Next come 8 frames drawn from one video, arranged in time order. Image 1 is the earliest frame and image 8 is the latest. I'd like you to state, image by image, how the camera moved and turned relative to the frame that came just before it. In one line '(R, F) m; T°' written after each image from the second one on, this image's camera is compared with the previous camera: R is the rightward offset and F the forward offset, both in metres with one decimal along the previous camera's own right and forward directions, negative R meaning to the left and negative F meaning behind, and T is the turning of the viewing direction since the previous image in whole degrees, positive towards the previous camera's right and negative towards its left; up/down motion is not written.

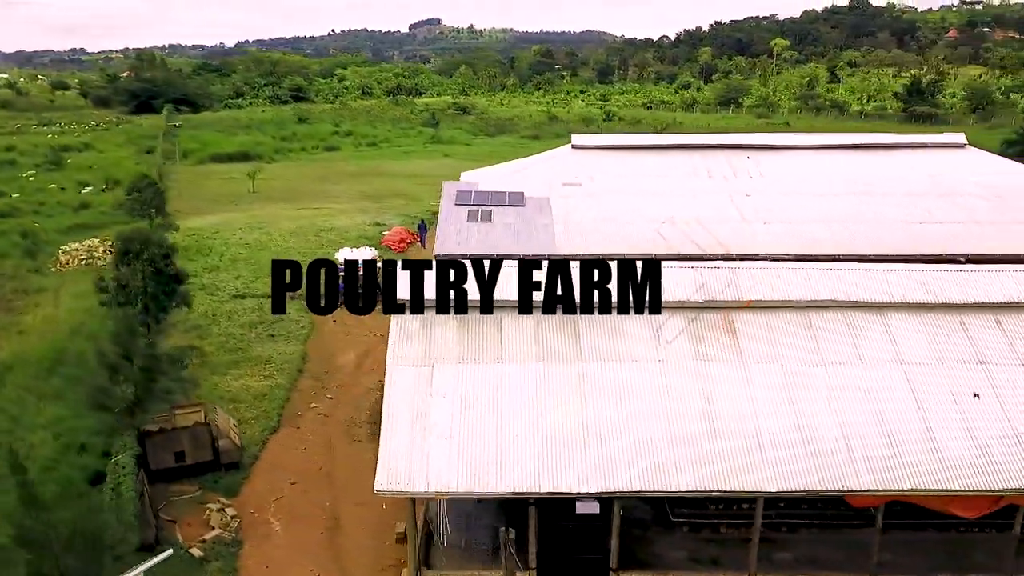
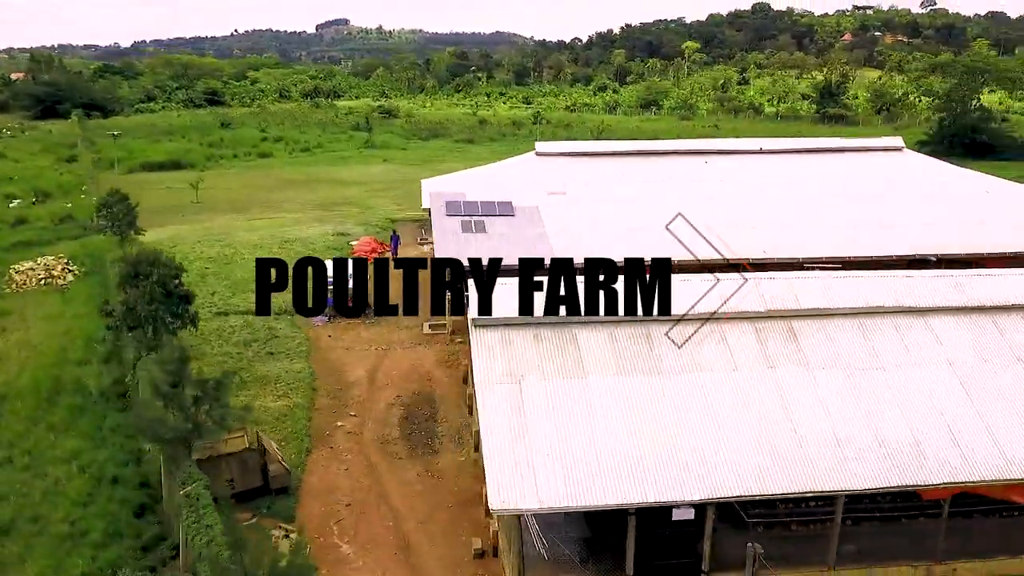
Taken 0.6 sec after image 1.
(-1.9, -0.1) m; +6°
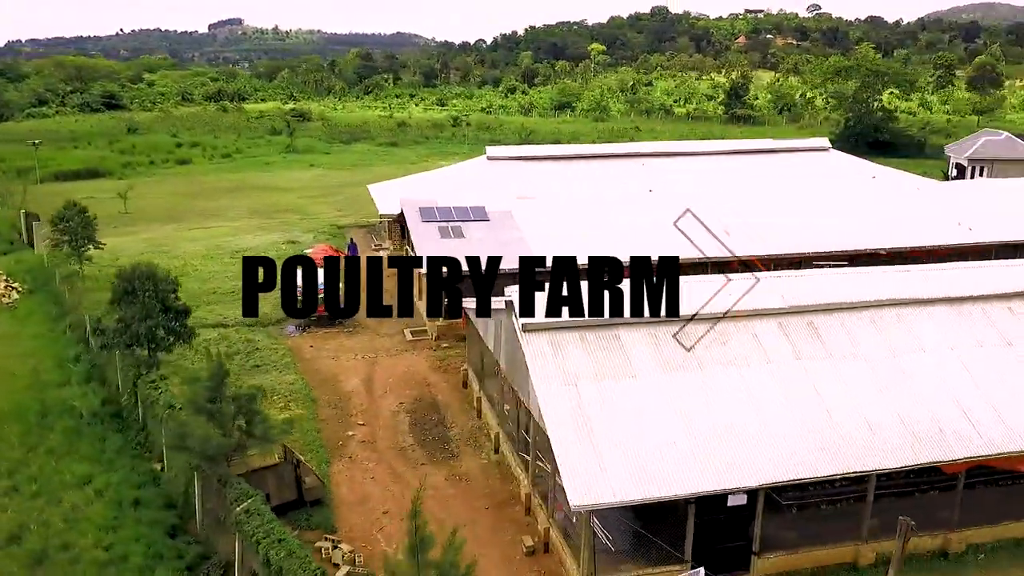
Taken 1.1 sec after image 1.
(-1.7, -0.3) m; +6°
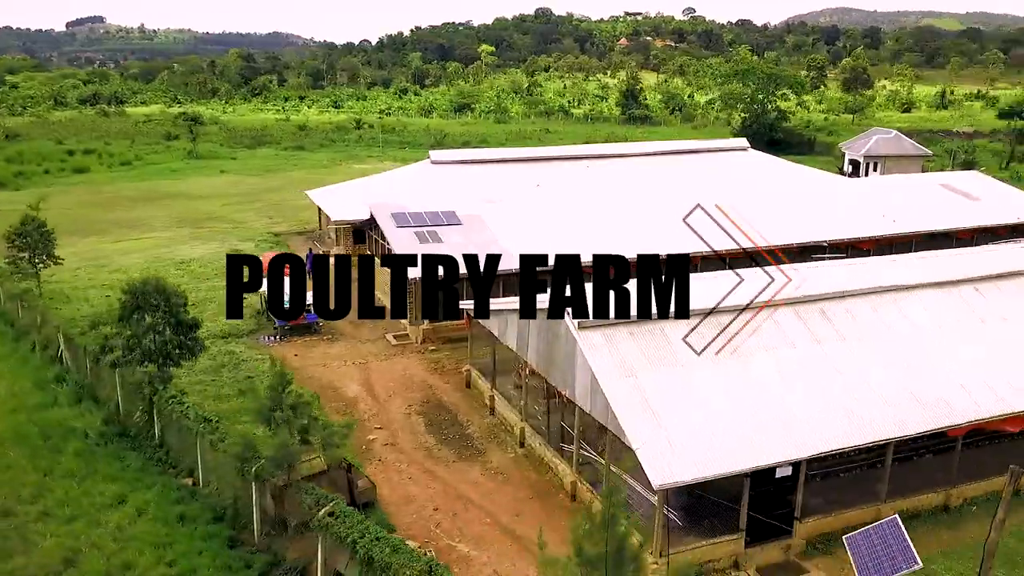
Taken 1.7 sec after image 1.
(-2.2, -0.5) m; +8°
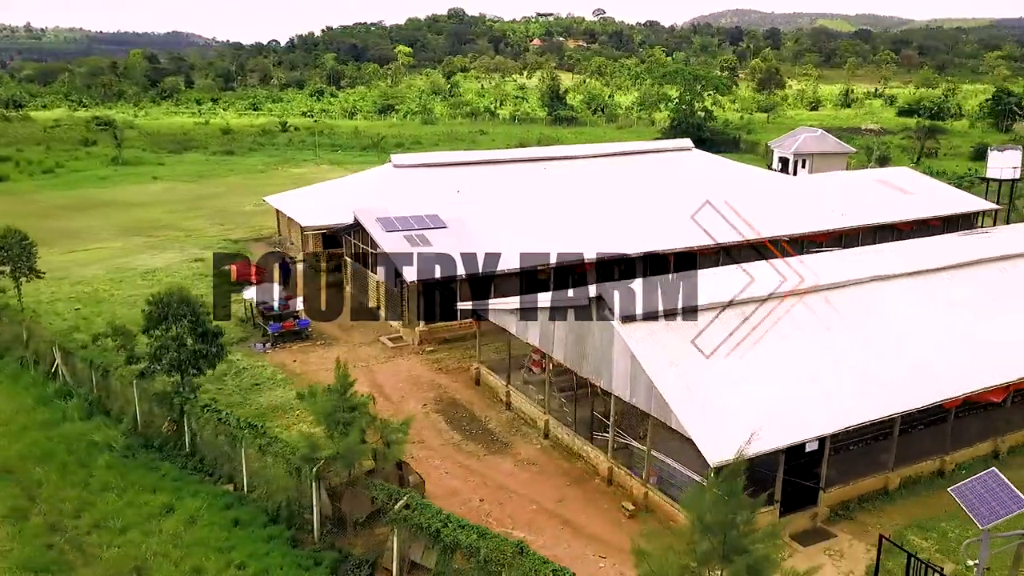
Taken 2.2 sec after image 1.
(-1.9, -0.6) m; +6°
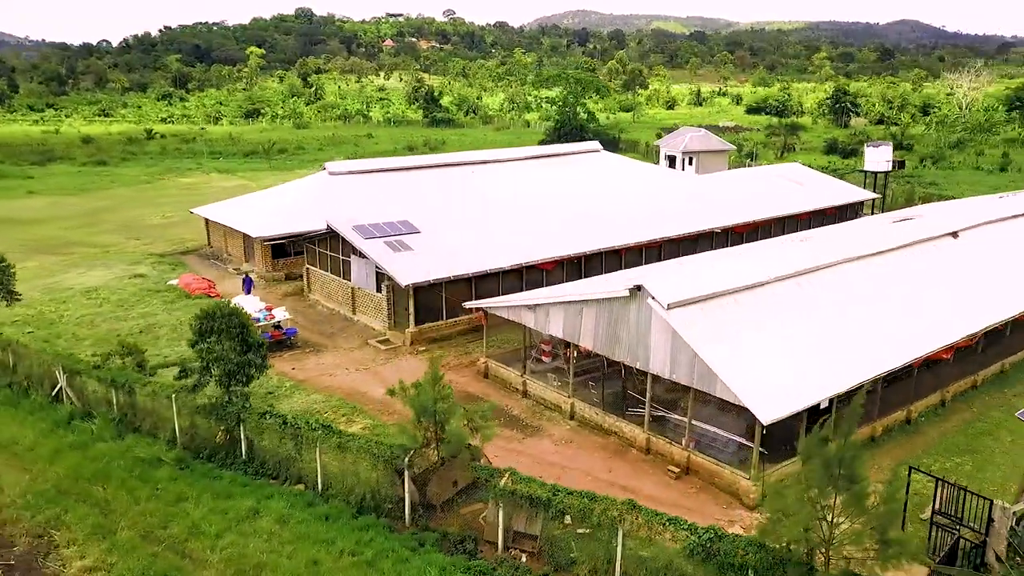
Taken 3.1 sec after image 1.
(-3.2, -1.1) m; +10°
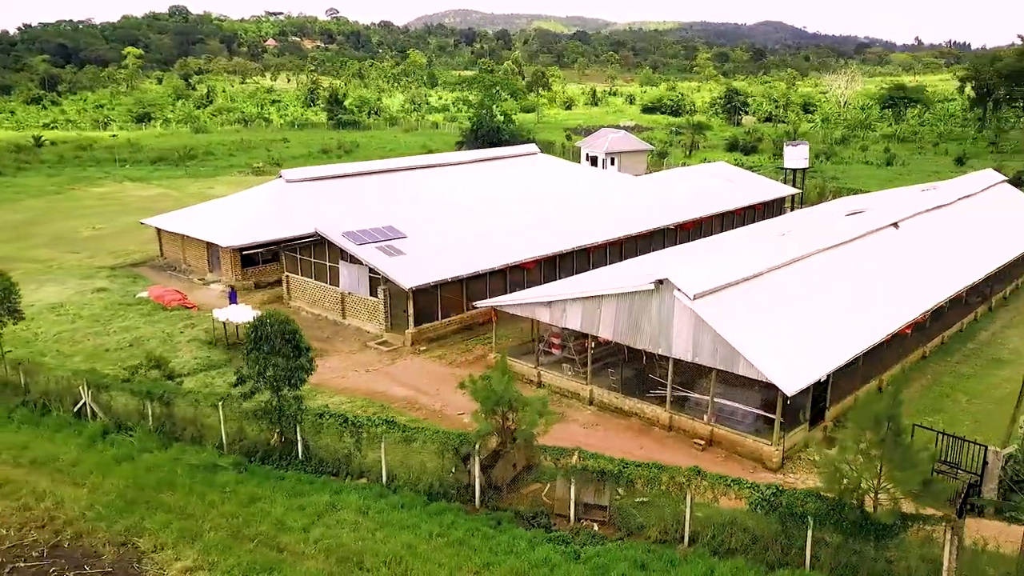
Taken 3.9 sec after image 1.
(-2.7, -1.1) m; +8°
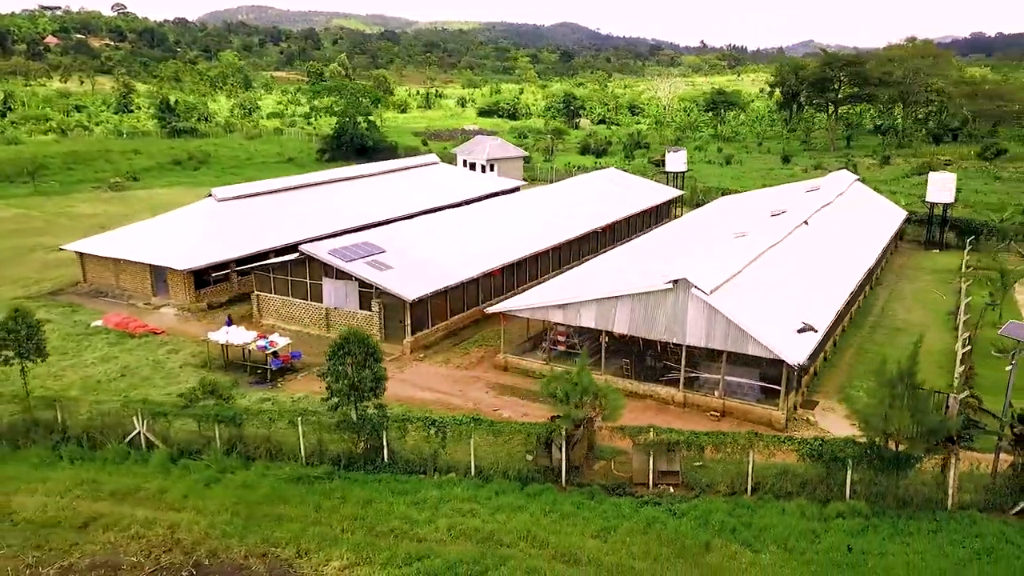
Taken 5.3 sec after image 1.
(-4.9, -1.5) m; +13°
